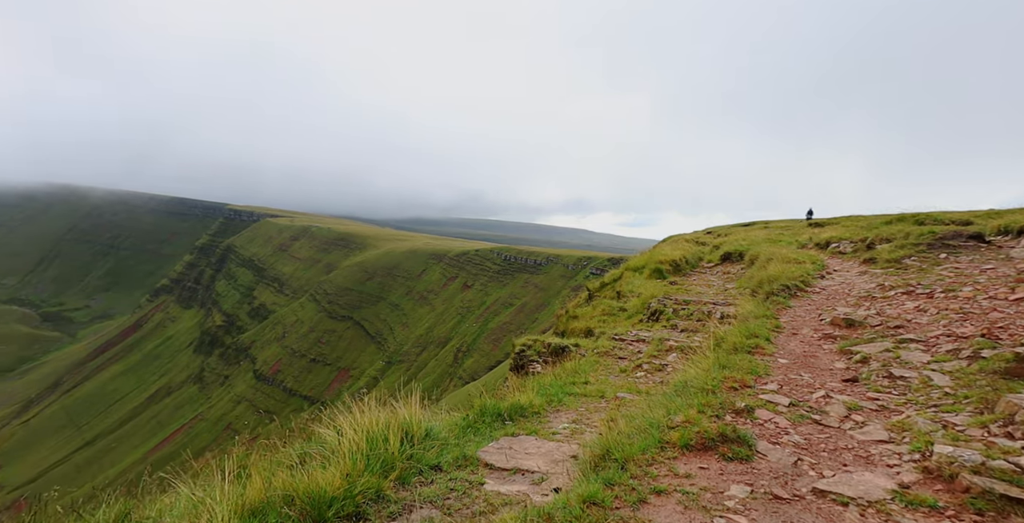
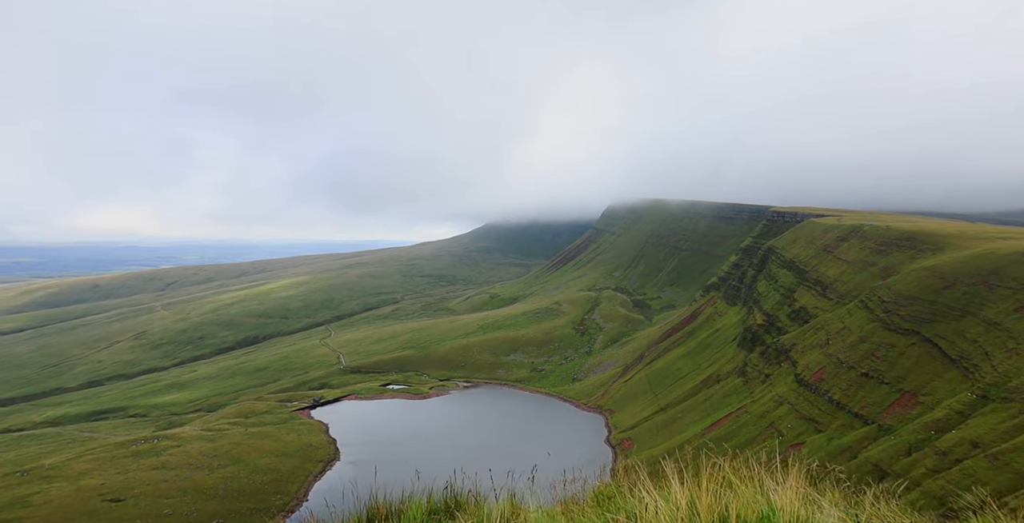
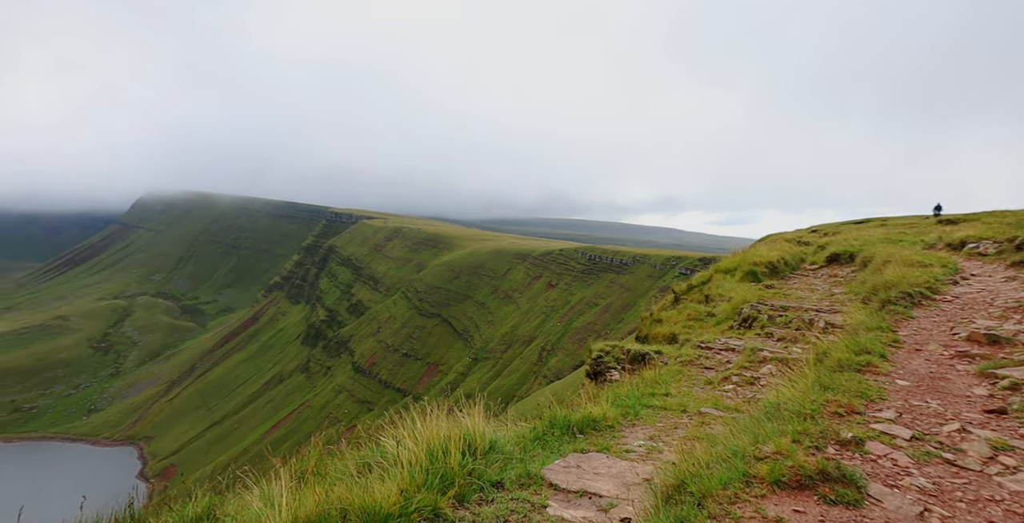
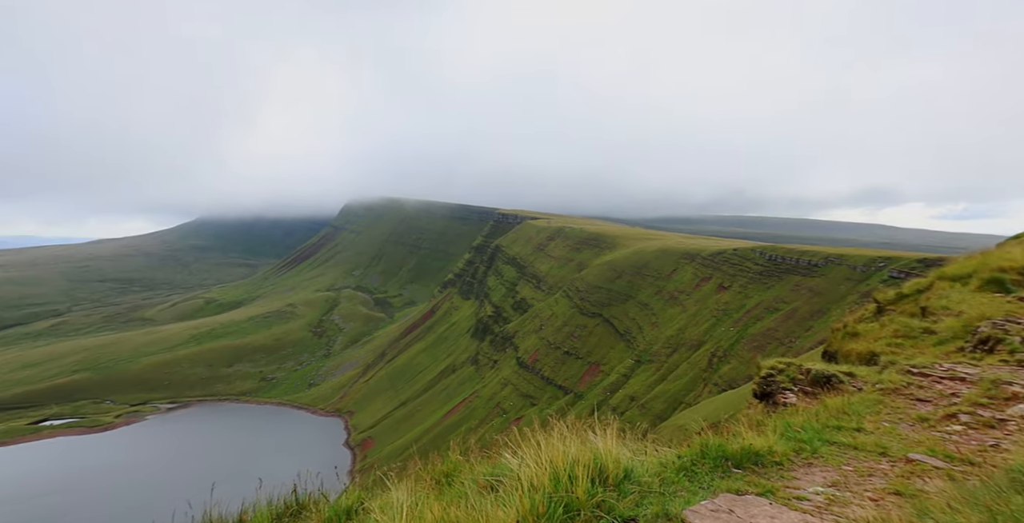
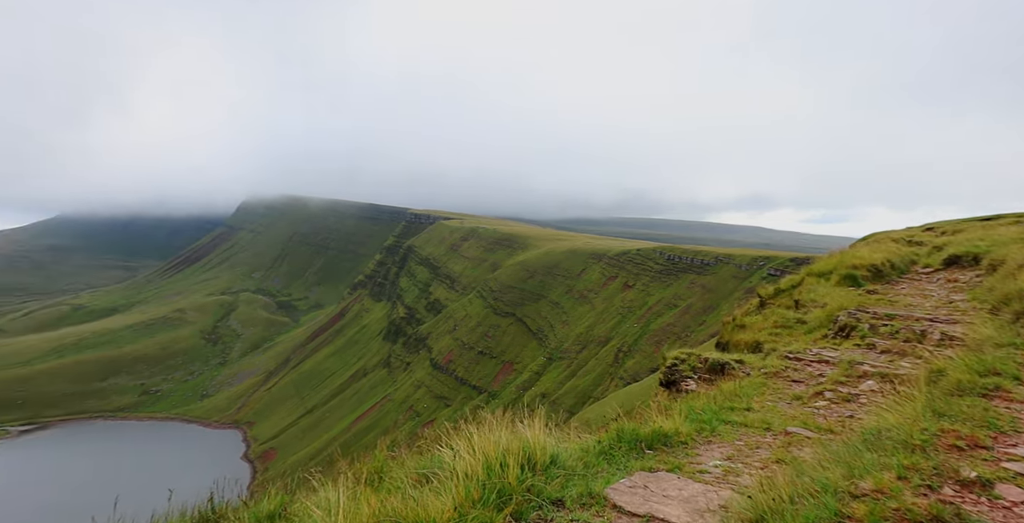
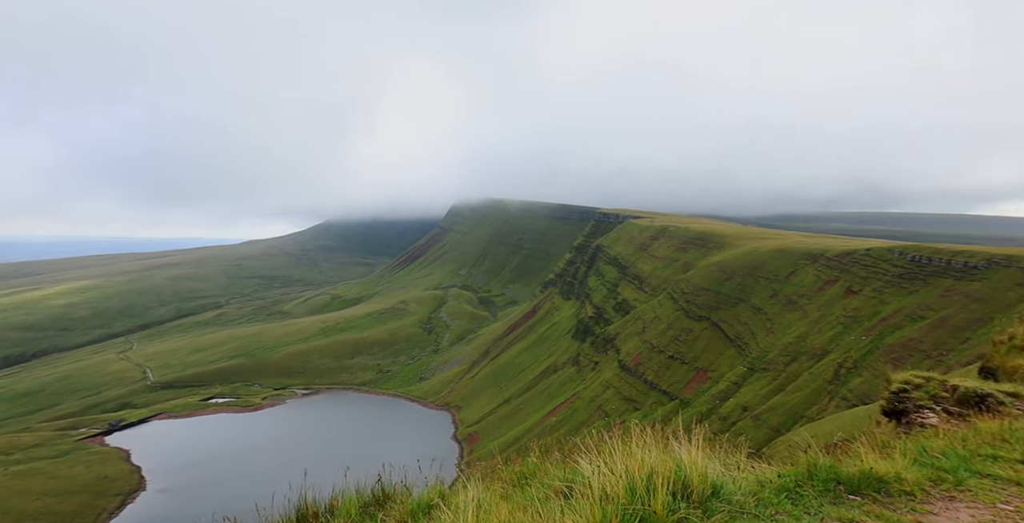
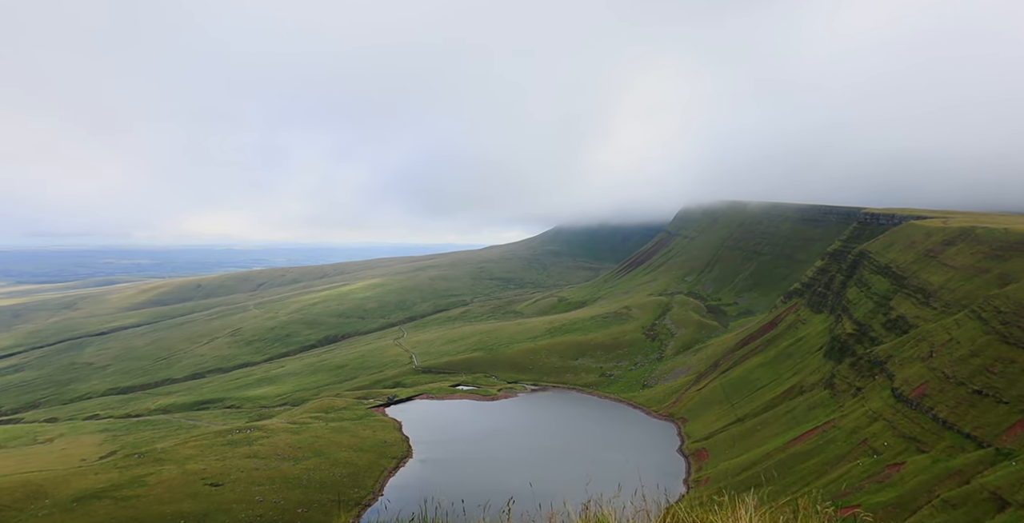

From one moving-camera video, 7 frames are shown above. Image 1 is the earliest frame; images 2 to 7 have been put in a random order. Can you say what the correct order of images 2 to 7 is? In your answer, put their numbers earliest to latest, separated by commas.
3, 5, 4, 6, 2, 7
